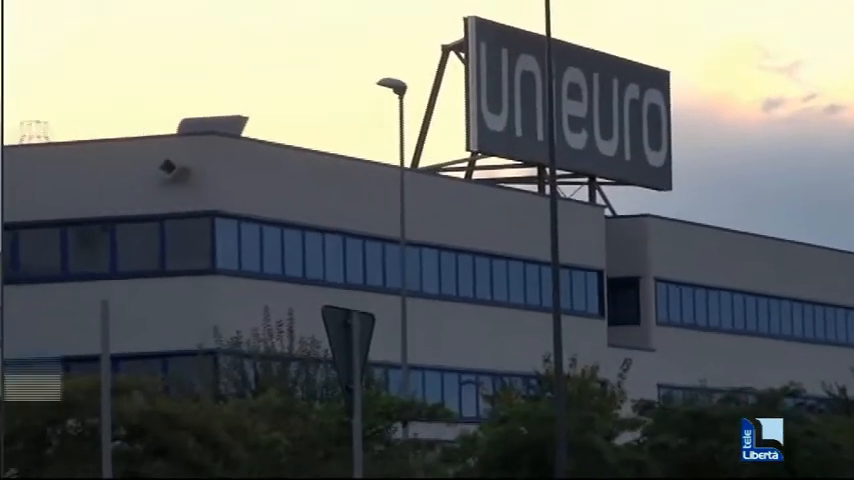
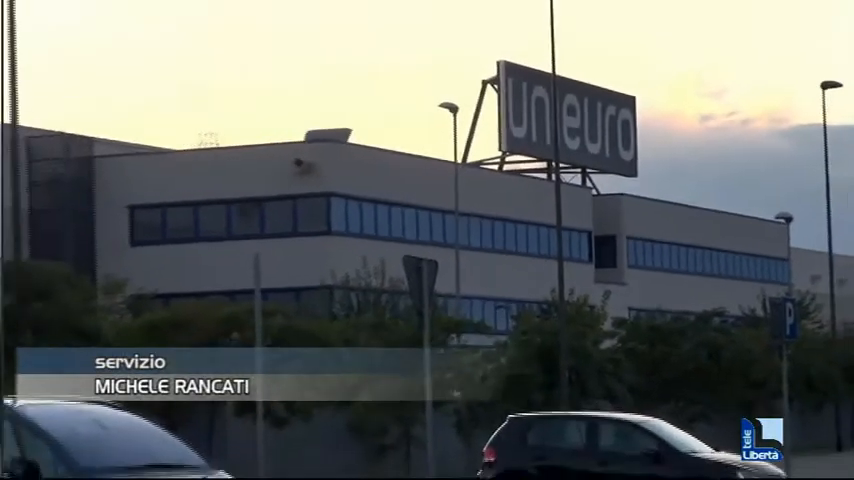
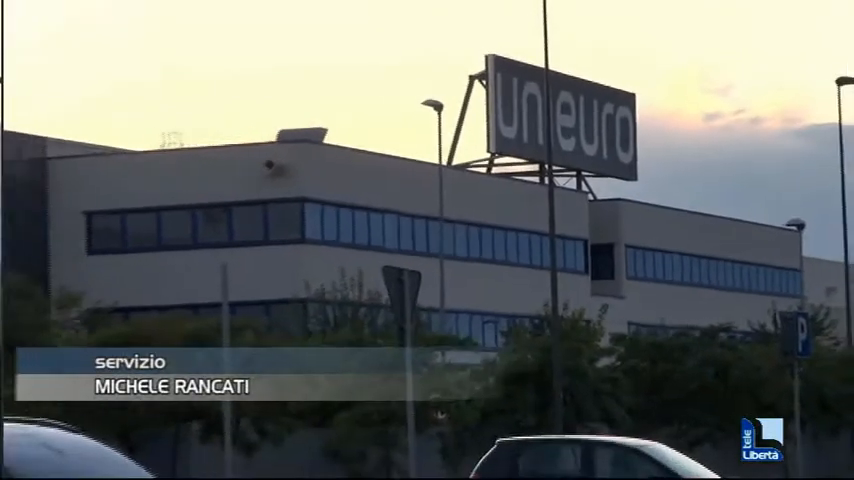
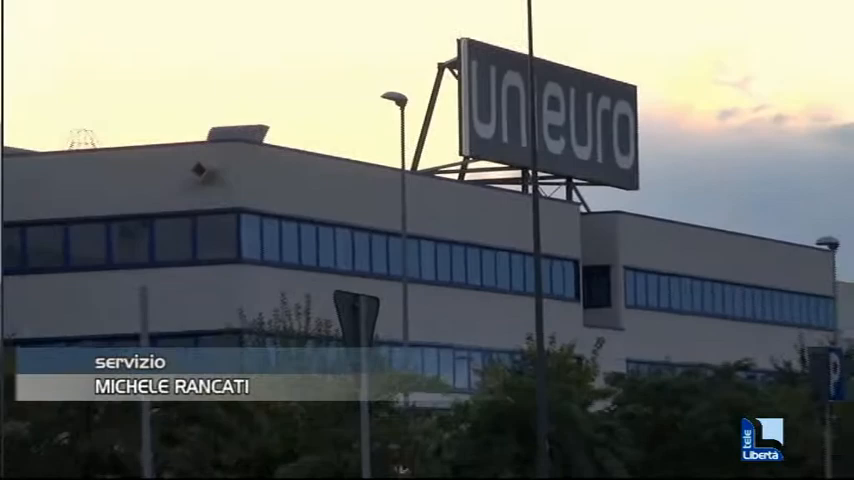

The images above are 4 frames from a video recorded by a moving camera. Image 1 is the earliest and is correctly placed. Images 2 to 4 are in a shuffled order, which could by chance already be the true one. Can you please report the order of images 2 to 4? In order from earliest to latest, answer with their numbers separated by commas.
4, 3, 2
